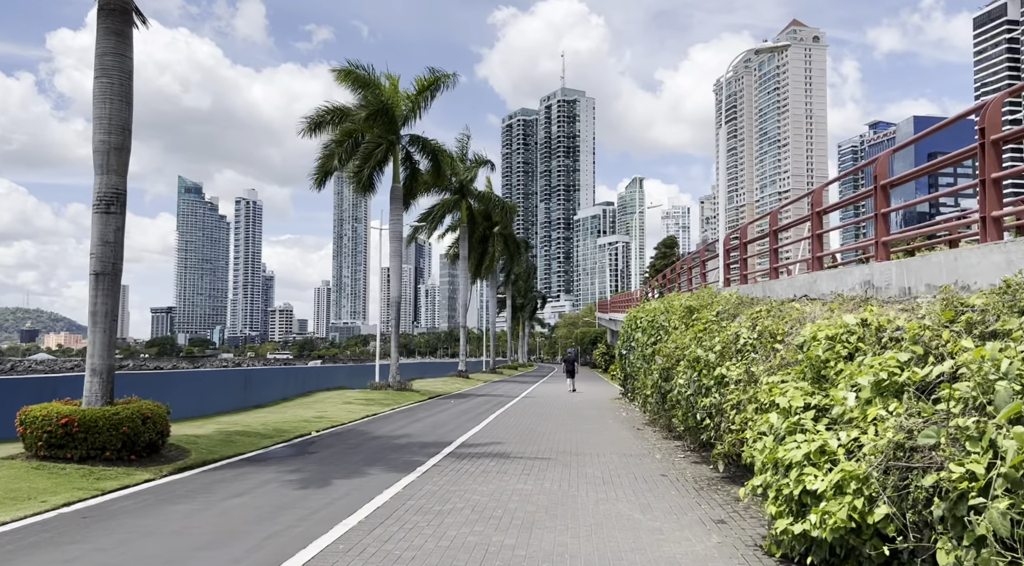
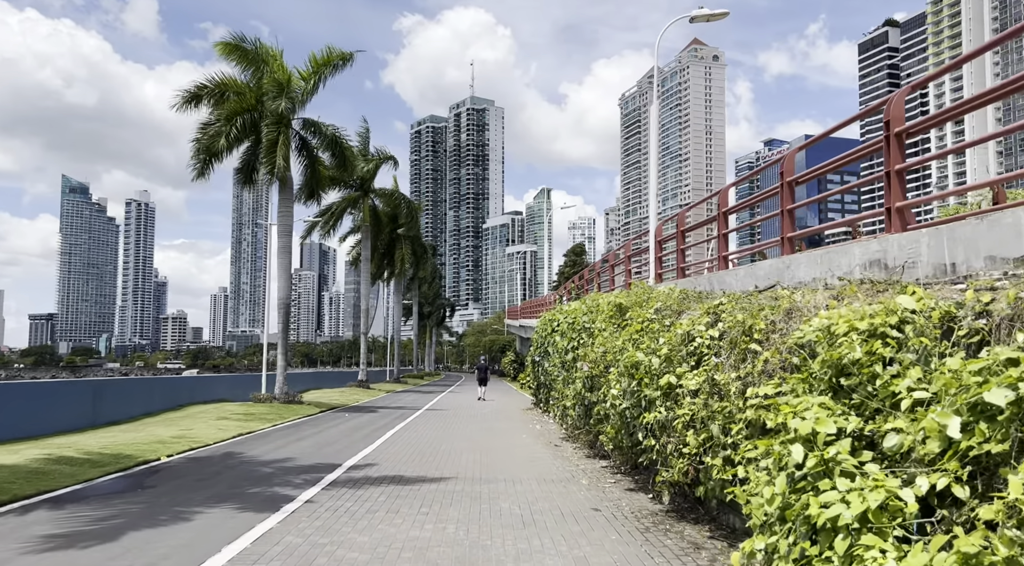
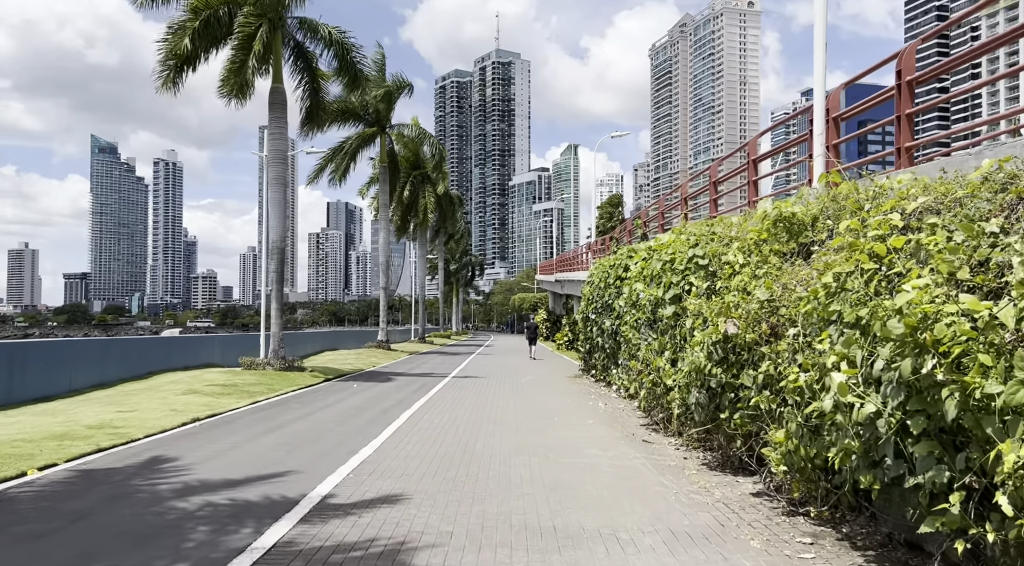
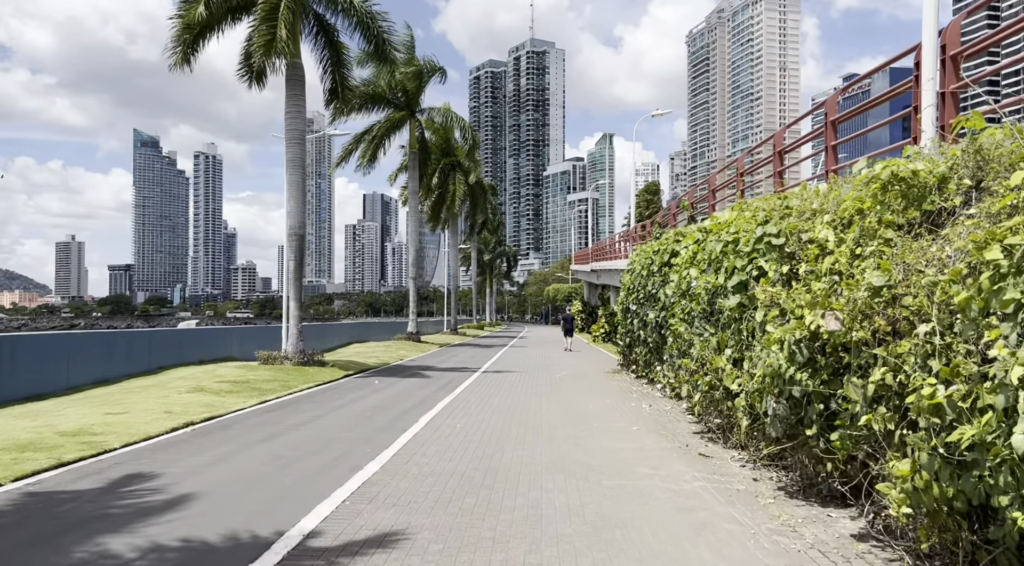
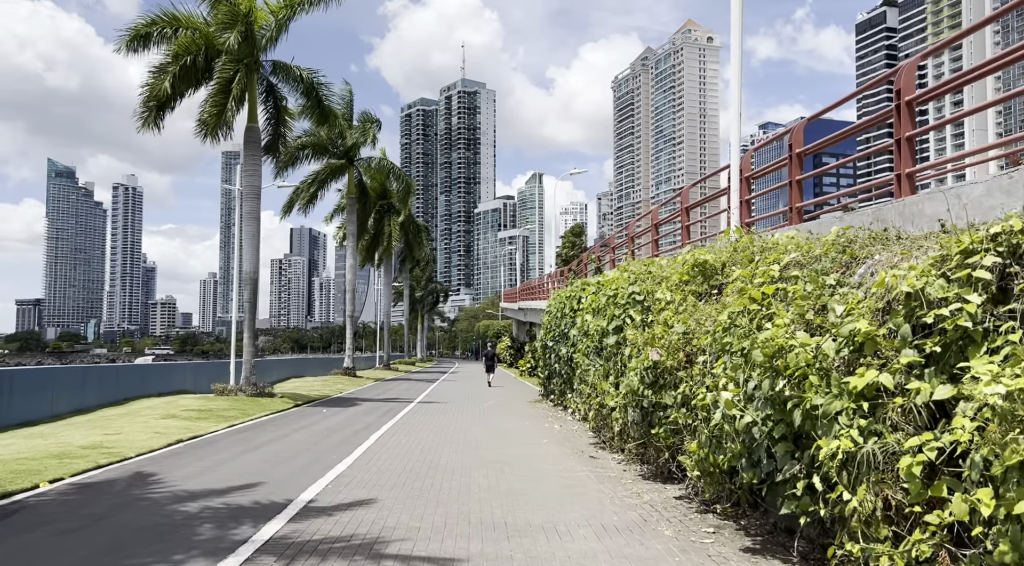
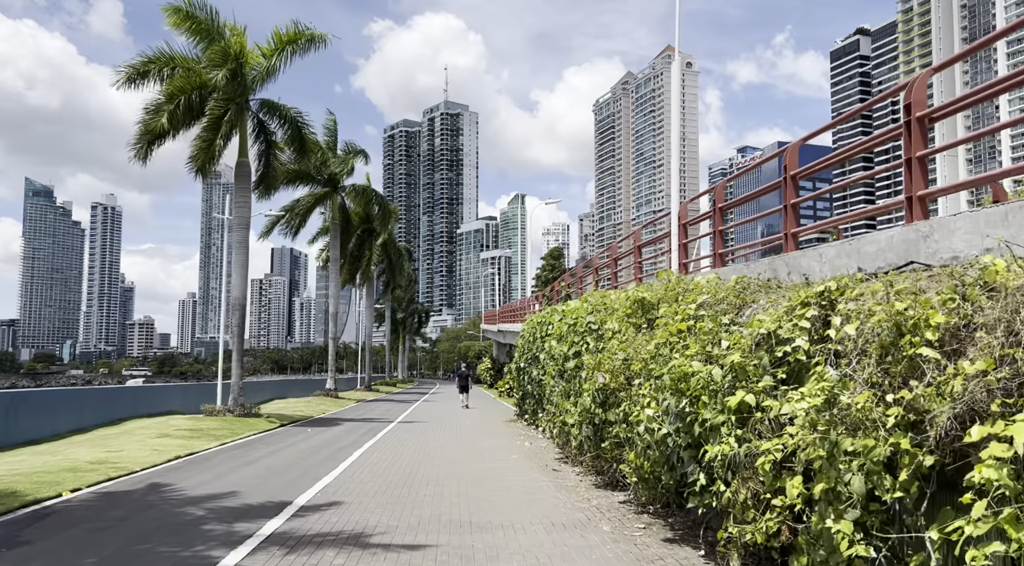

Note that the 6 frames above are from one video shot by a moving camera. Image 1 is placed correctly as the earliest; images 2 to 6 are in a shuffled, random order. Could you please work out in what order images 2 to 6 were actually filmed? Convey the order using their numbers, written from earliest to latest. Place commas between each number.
2, 6, 5, 3, 4
